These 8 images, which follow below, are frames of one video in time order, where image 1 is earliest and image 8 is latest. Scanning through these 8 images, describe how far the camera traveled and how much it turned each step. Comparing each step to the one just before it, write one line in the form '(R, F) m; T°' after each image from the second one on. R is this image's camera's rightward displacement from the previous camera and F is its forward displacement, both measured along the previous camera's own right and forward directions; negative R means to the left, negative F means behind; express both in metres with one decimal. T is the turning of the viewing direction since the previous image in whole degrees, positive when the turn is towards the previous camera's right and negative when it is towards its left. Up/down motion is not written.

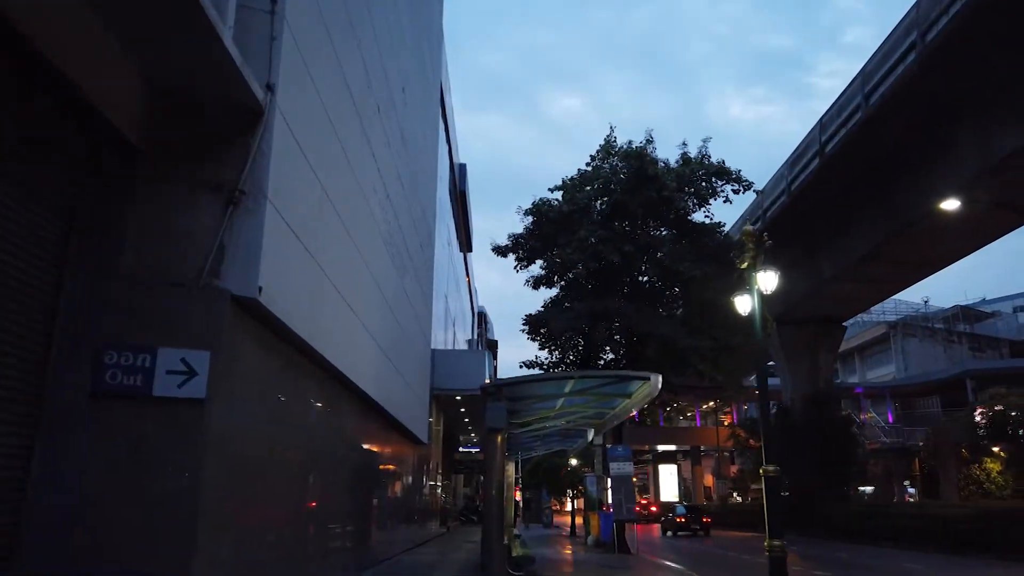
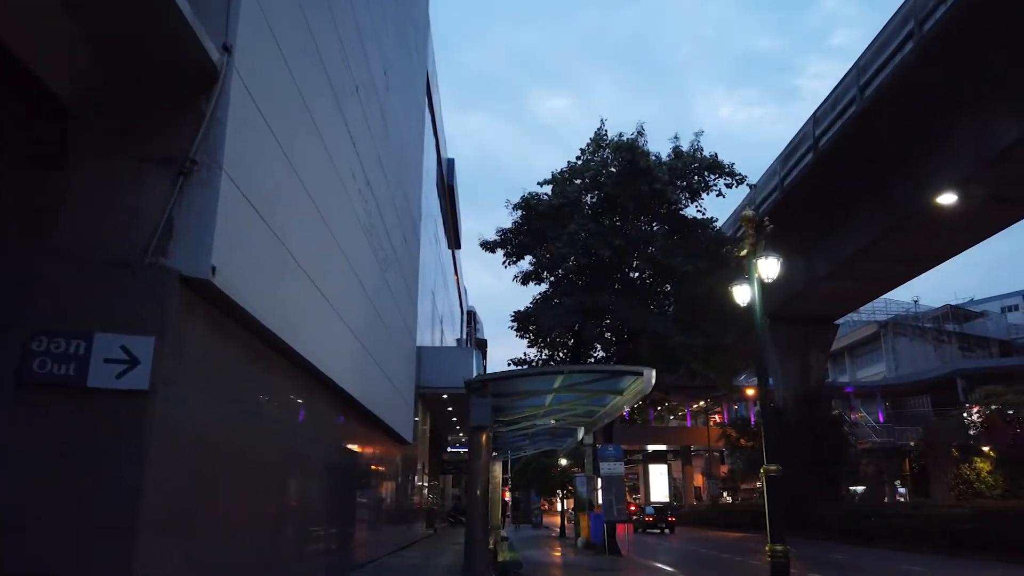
(+0.1, +0.5) m; +1°
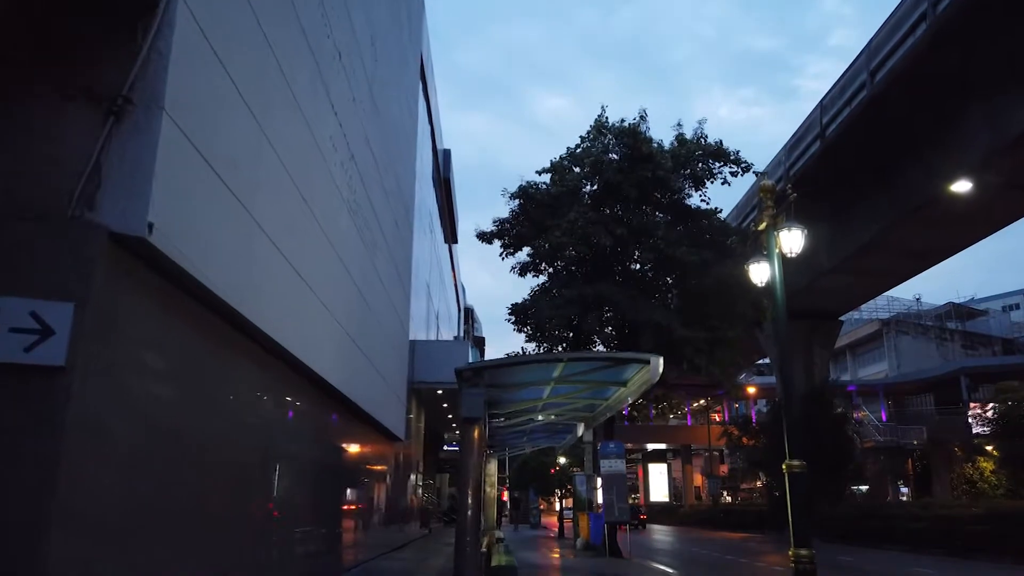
(0.0, +0.7) m; 0°
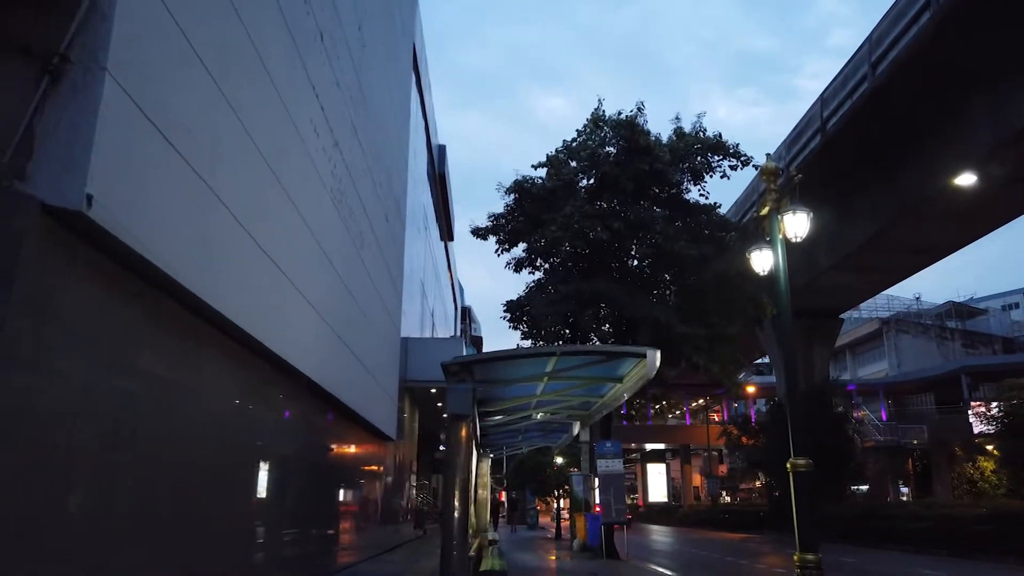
(+0.1, +0.4) m; 0°
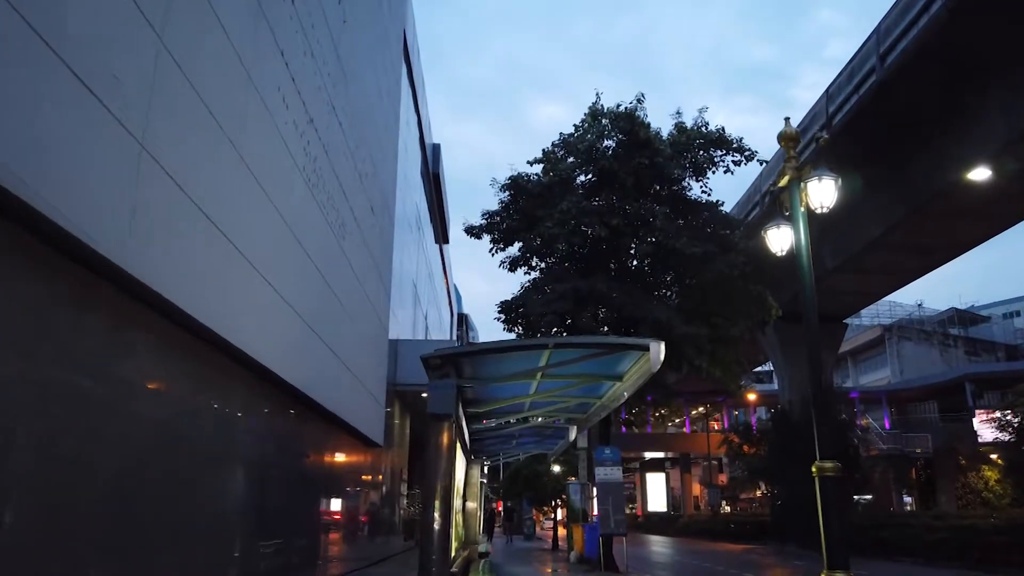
(+0.1, +0.8) m; 0°
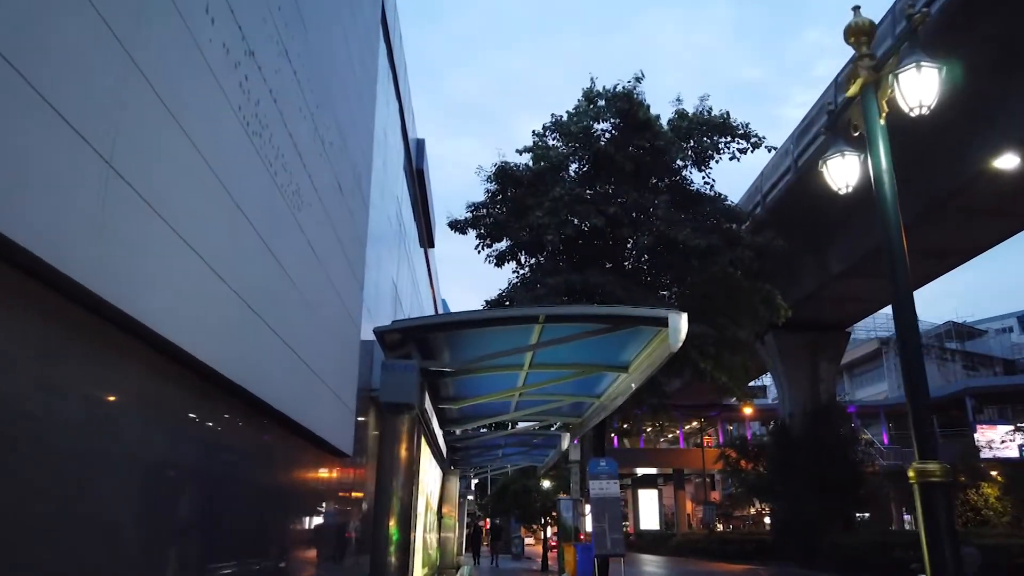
(+0.1, +1.5) m; +1°
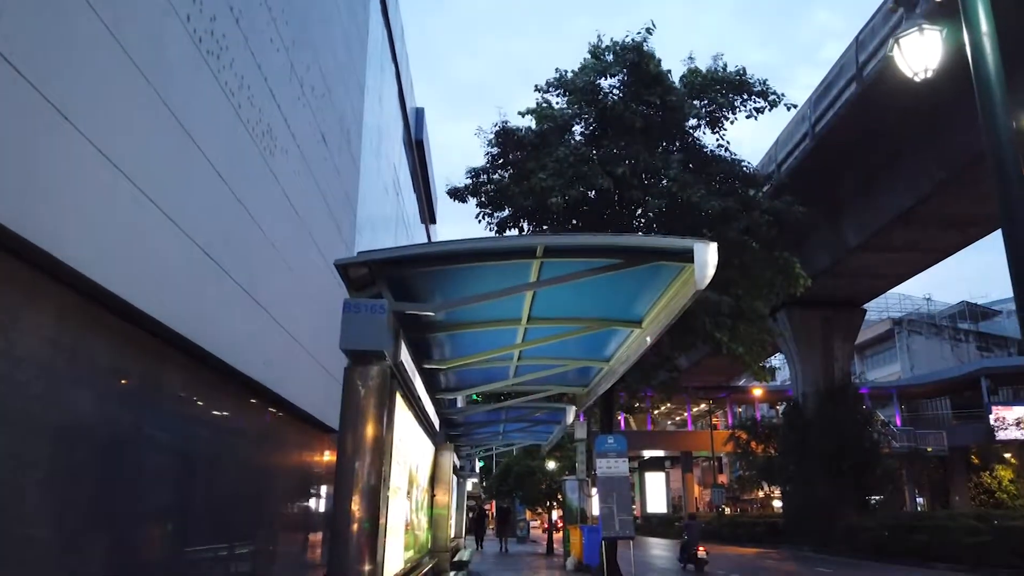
(+0.1, +1.0) m; 0°
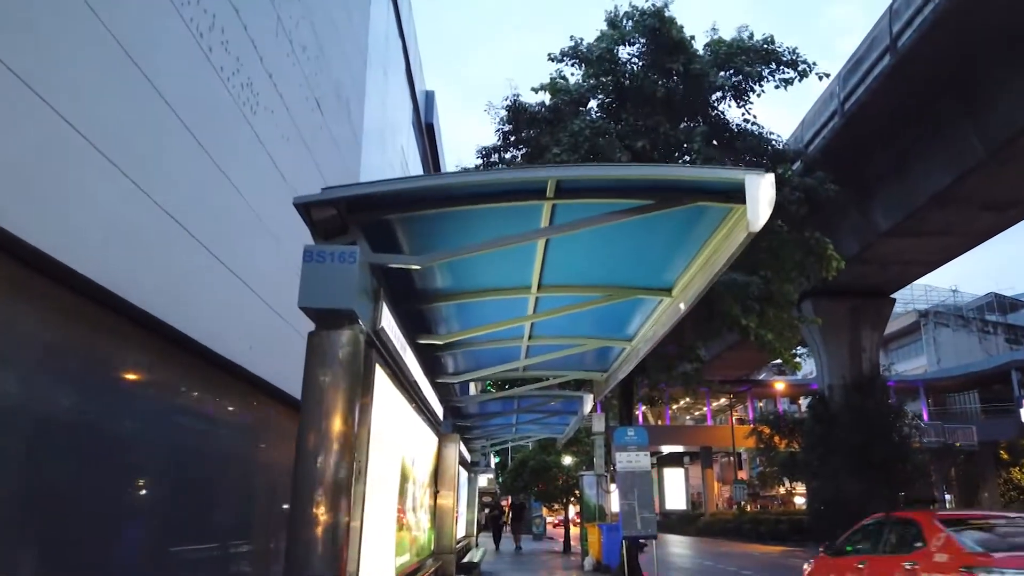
(+0.1, +0.9) m; -1°
